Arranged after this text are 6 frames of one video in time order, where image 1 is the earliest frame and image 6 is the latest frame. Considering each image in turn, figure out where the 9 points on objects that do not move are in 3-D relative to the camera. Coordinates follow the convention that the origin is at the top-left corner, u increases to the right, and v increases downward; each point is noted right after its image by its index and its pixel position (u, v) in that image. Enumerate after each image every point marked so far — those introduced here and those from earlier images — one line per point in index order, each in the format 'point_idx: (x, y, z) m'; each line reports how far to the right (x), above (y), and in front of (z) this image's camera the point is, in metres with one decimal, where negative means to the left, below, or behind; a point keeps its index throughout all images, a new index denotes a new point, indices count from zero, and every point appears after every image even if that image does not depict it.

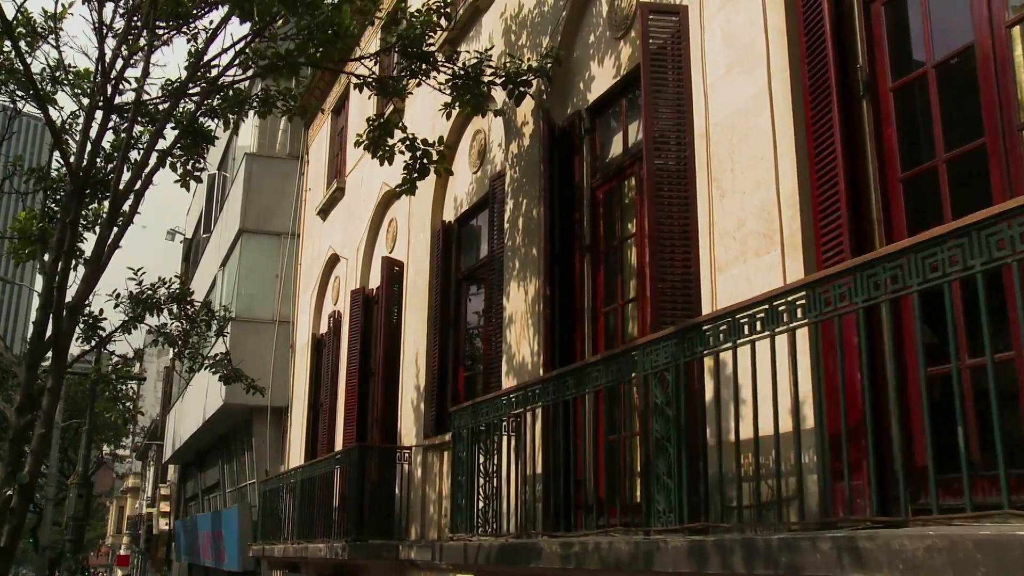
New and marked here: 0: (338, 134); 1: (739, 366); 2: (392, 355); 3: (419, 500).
0: (-2.9, +2.6, +17.6) m
1: (+1.3, -0.5, +6.2) m
2: (-1.5, -0.8, +12.7) m
3: (-1.0, -2.3, +11.3) m
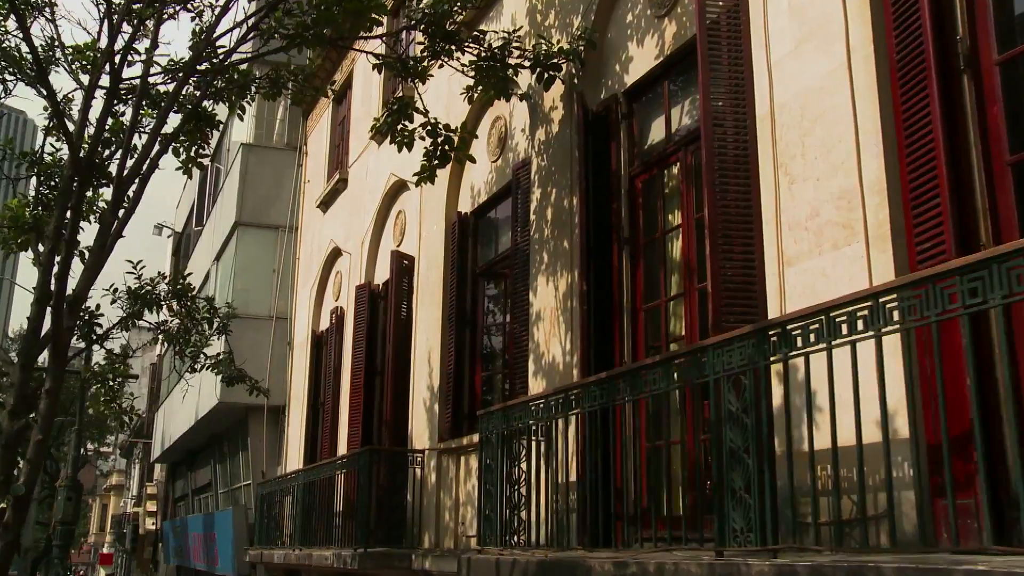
0: (-2.8, +2.7, +17.0) m
1: (+1.6, -0.4, +5.6) m
2: (-1.3, -0.8, +12.1) m
3: (-0.8, -2.2, +10.7) m
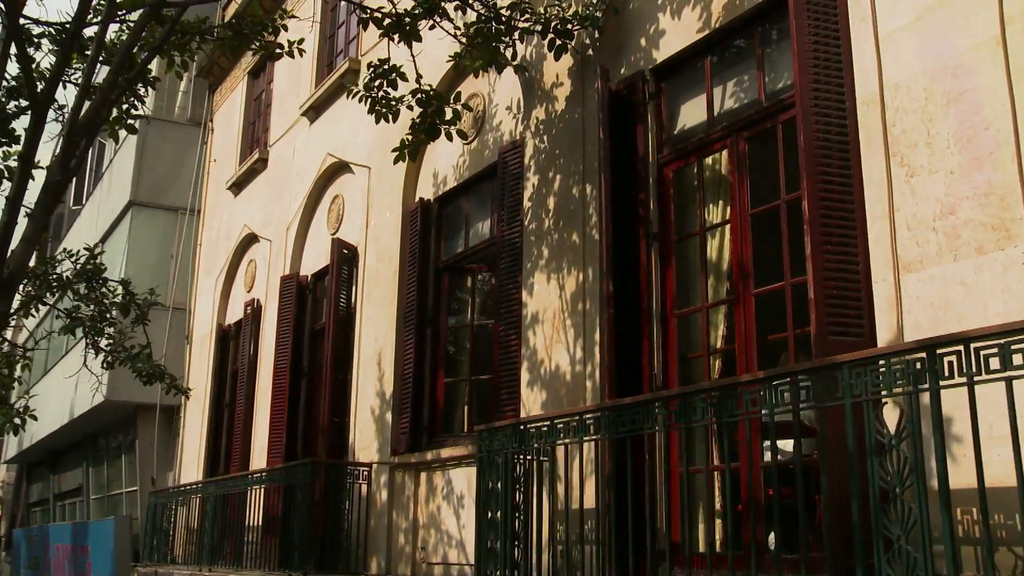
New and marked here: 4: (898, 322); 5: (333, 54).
0: (-3.8, +2.8, +15.5) m
1: (+2.0, -0.5, +4.8) m
2: (-1.8, -0.7, +10.8) m
3: (-1.2, -2.2, +9.5) m
4: (+1.9, -0.2, +5.0) m
5: (-2.2, +2.9, +12.8) m
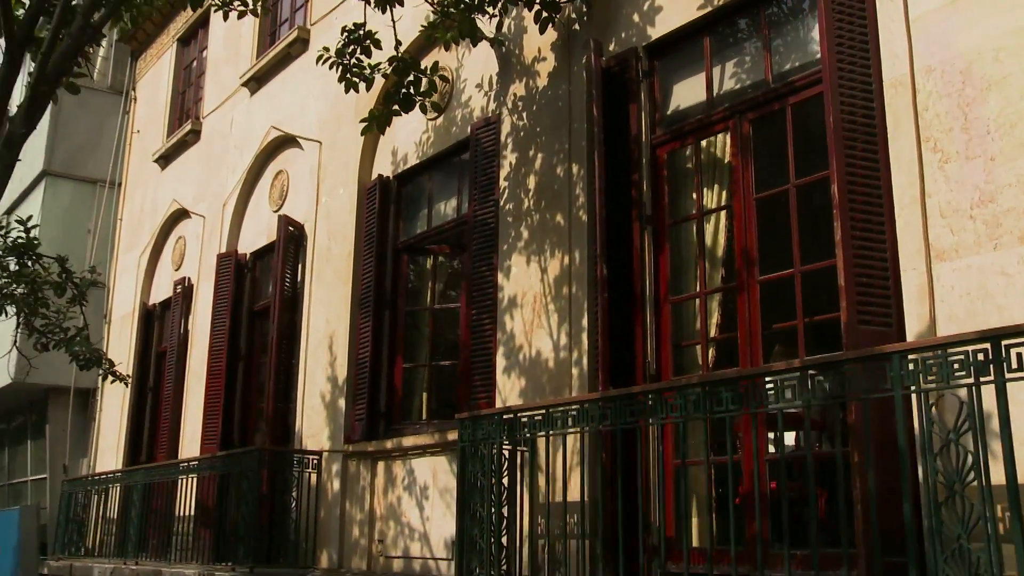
0: (-4.6, +3.1, +14.7) m
1: (+2.1, -0.4, +4.6) m
2: (-2.2, -0.5, +10.3) m
3: (-1.6, -2.0, +9.1) m
4: (+2.0, -0.1, +4.9) m
5: (-2.7, +3.1, +12.2) m
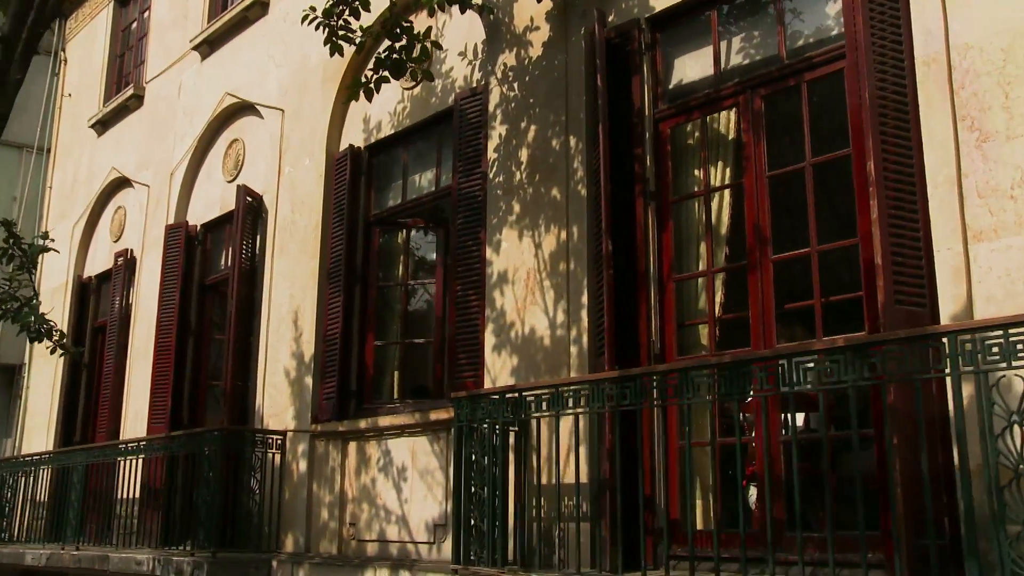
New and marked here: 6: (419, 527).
0: (-5.2, +3.5, +14.0) m
1: (+2.2, -0.3, +4.6) m
2: (-2.5, -0.2, +9.9) m
3: (-1.8, -1.8, +8.7) m
4: (+2.1, 0.0, +4.8) m
5: (-3.1, +3.4, +11.7) m
6: (-0.7, -1.8, +7.7) m
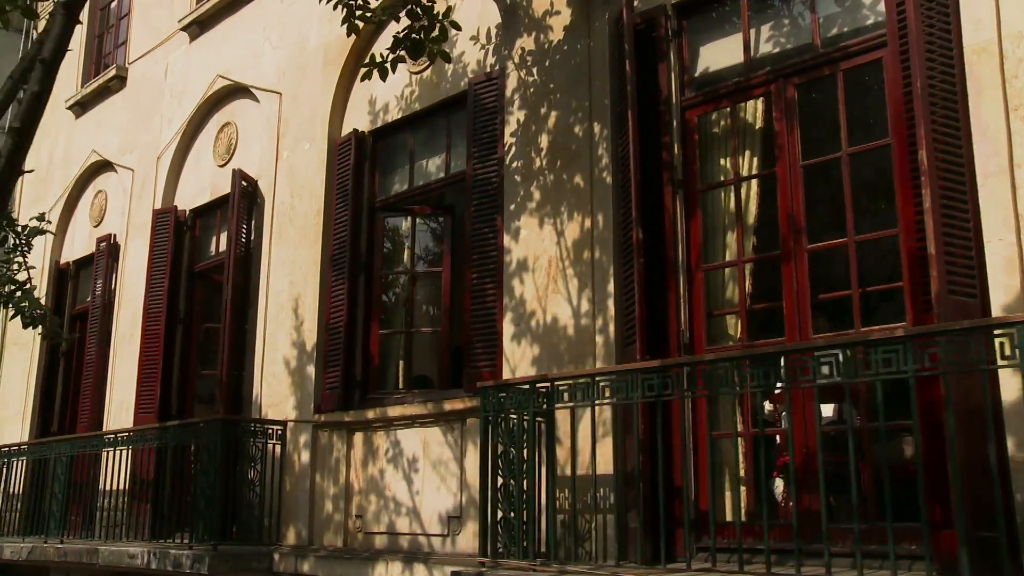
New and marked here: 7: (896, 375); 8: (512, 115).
0: (-5.3, +3.6, +13.7) m
1: (+2.5, -0.3, +4.6) m
2: (-2.5, -0.1, +9.7) m
3: (-1.7, -1.7, +8.6) m
4: (+2.3, 0.0, +4.8) m
5: (-3.2, +3.6, +11.4) m
6: (-0.6, -1.7, +7.5) m
7: (+1.7, -0.4, +4.7) m
8: (0.0, +1.2, +7.5) m
